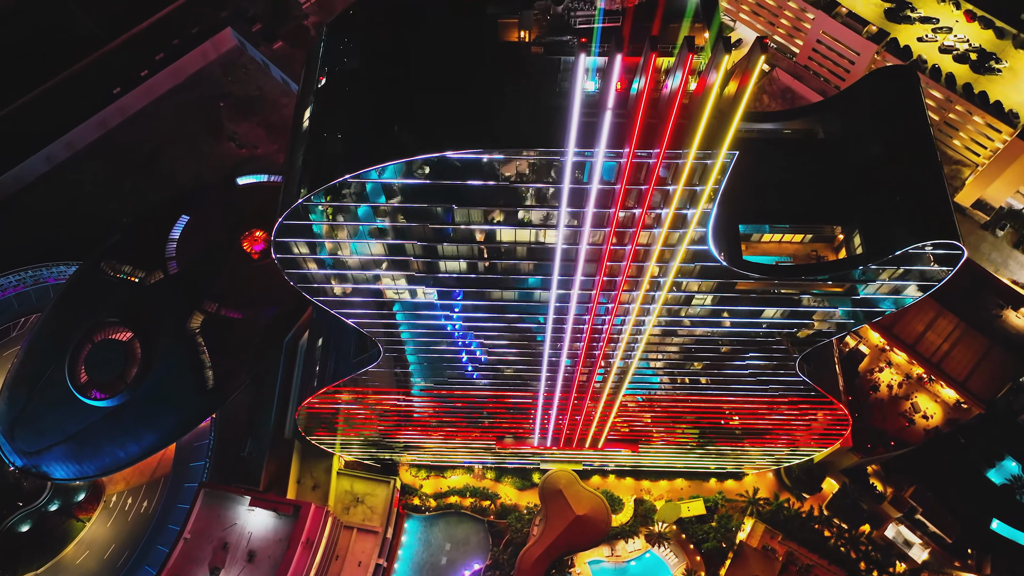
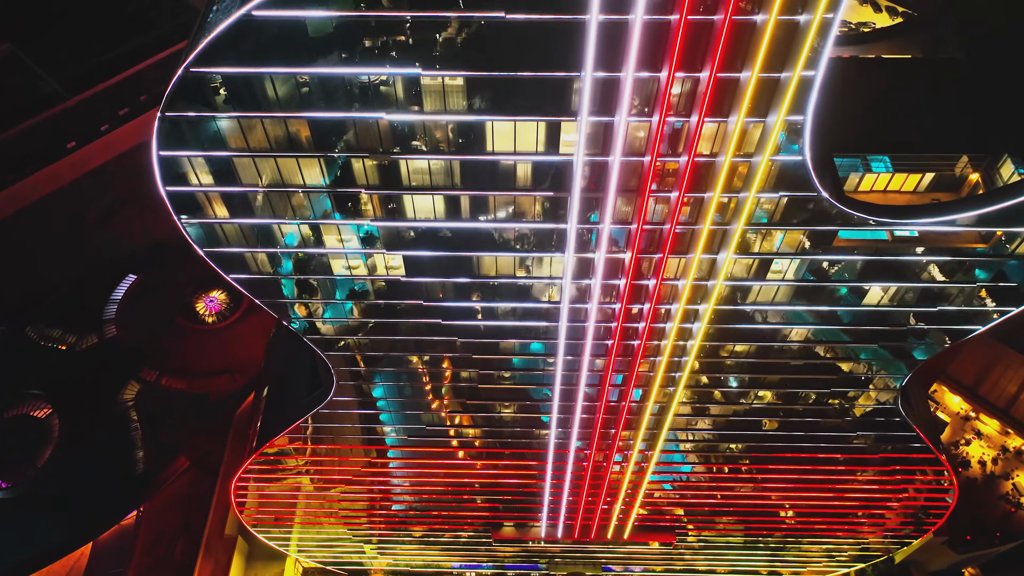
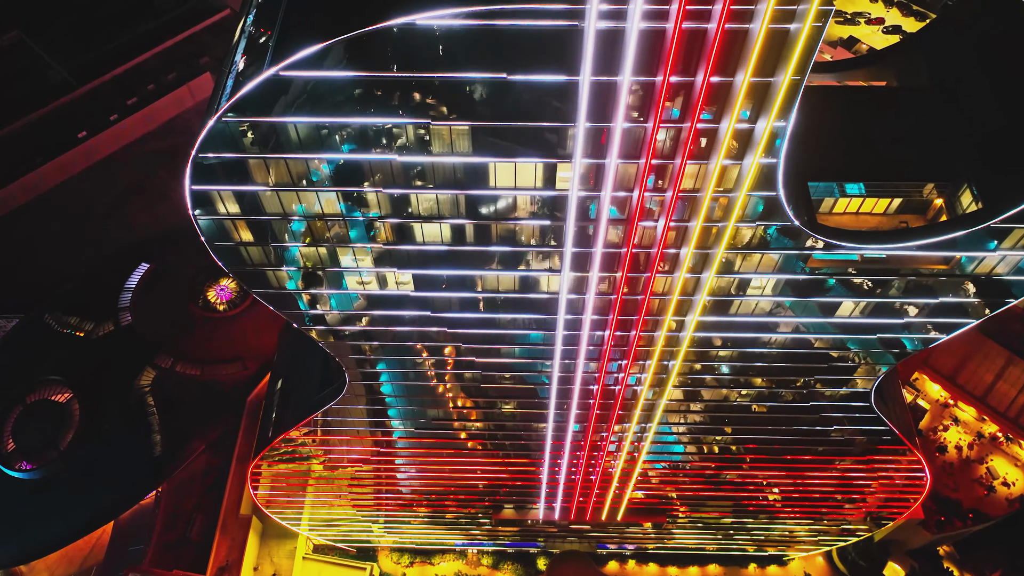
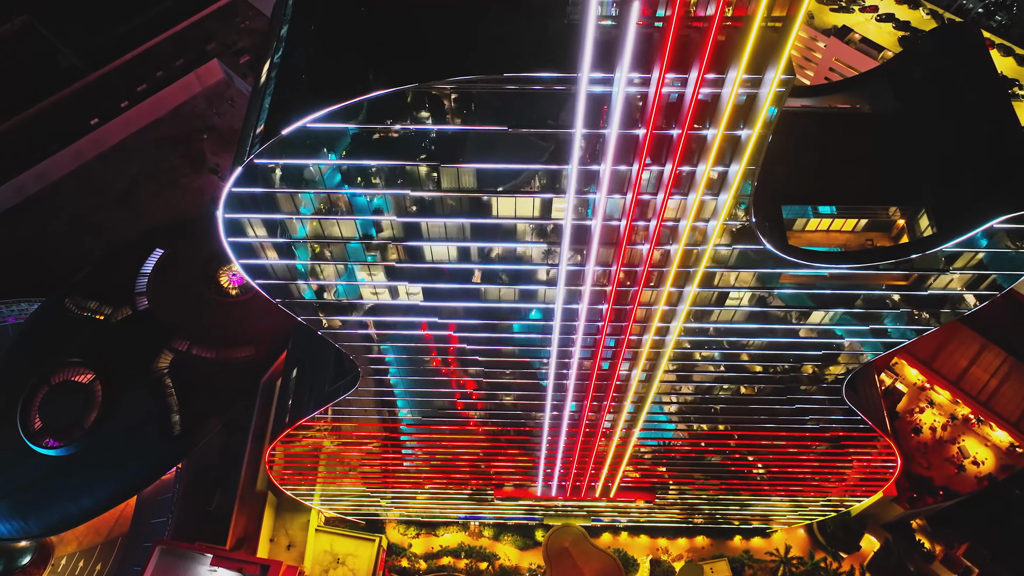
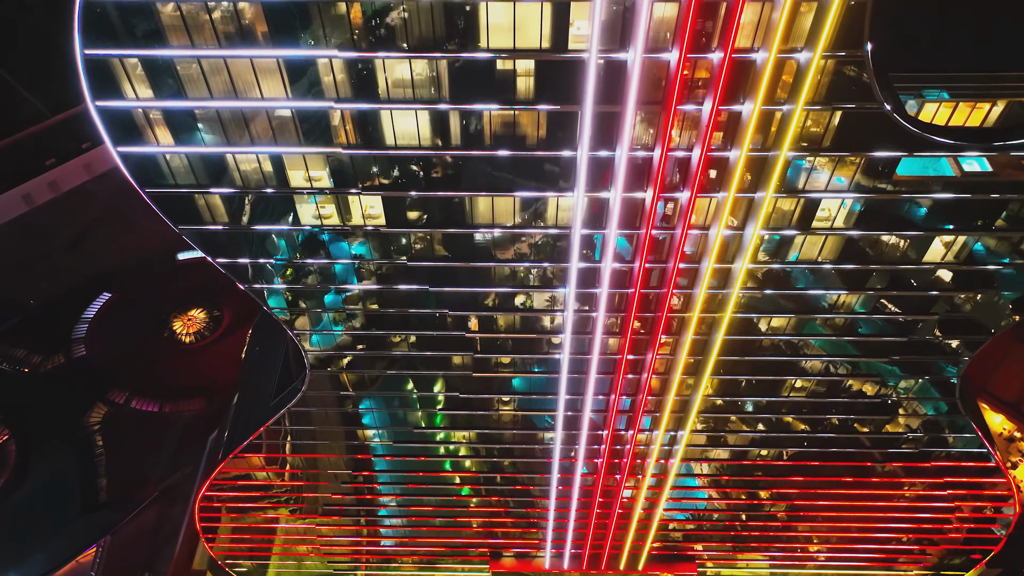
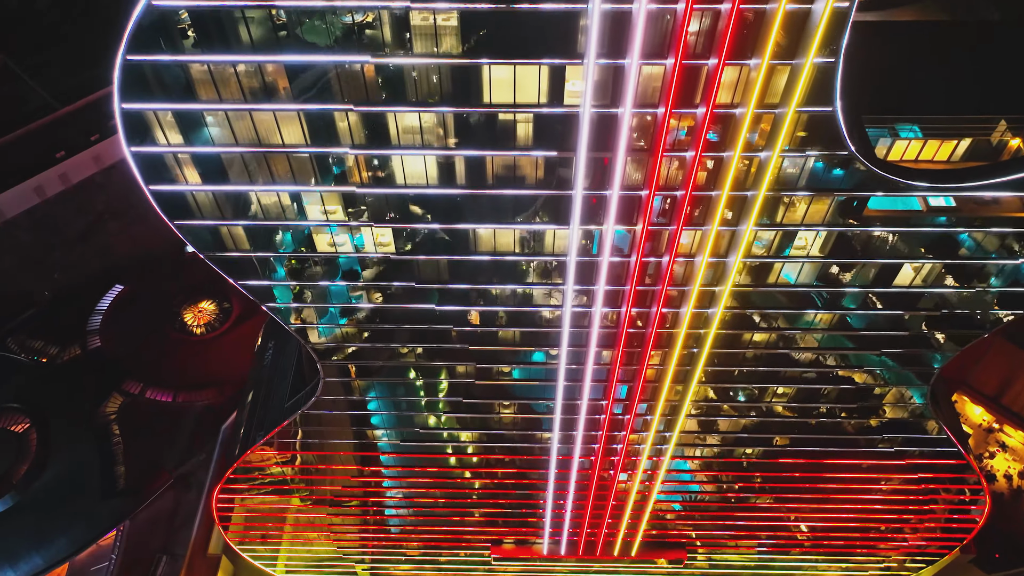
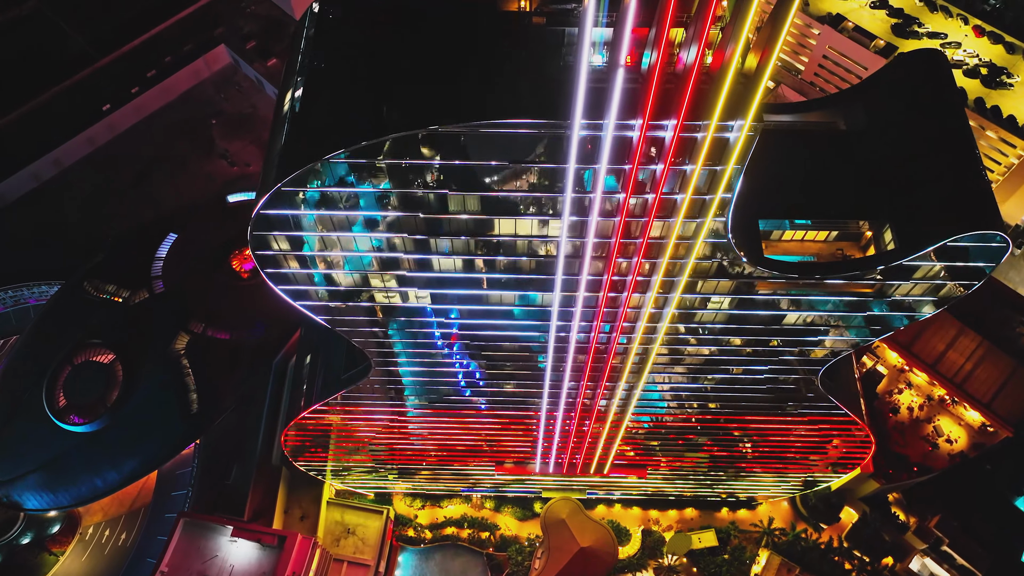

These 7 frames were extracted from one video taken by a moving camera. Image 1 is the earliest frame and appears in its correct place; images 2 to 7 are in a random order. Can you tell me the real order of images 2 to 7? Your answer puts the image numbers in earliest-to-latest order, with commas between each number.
7, 4, 3, 2, 6, 5
